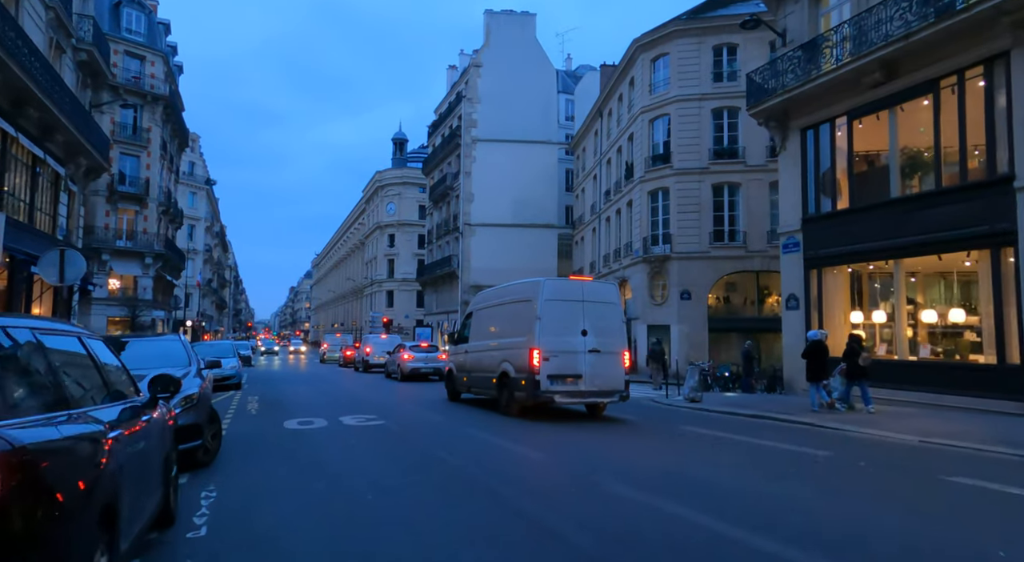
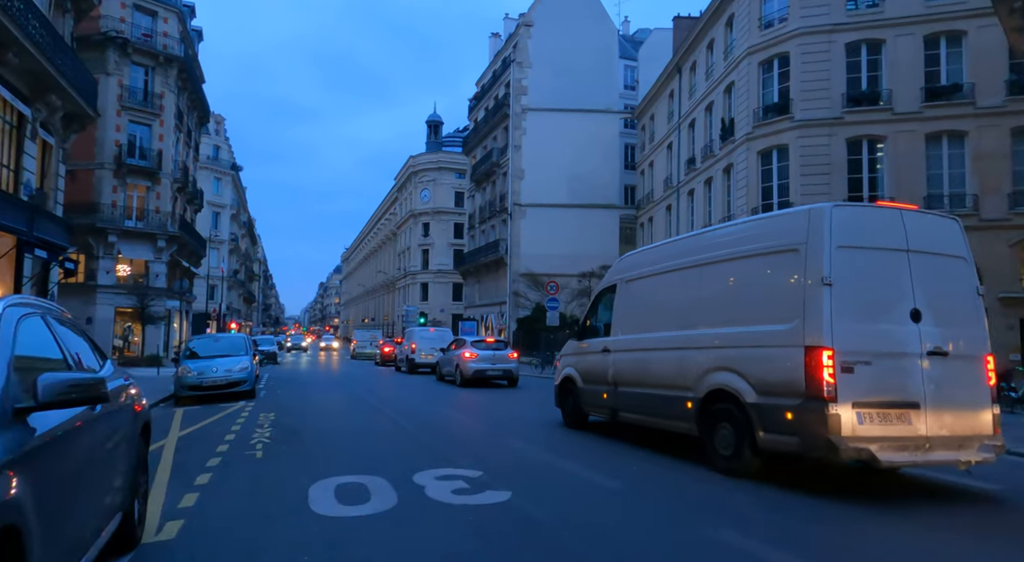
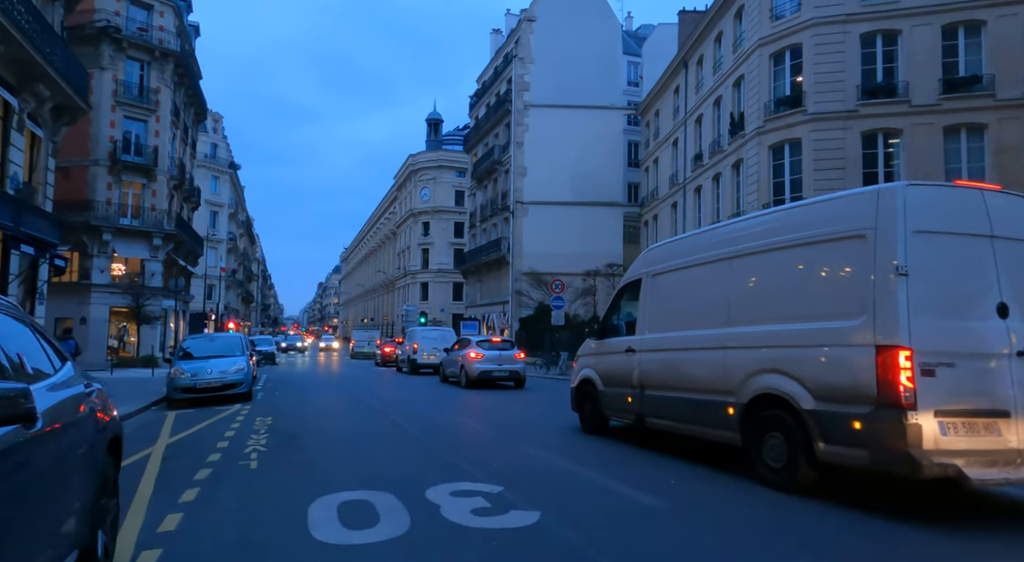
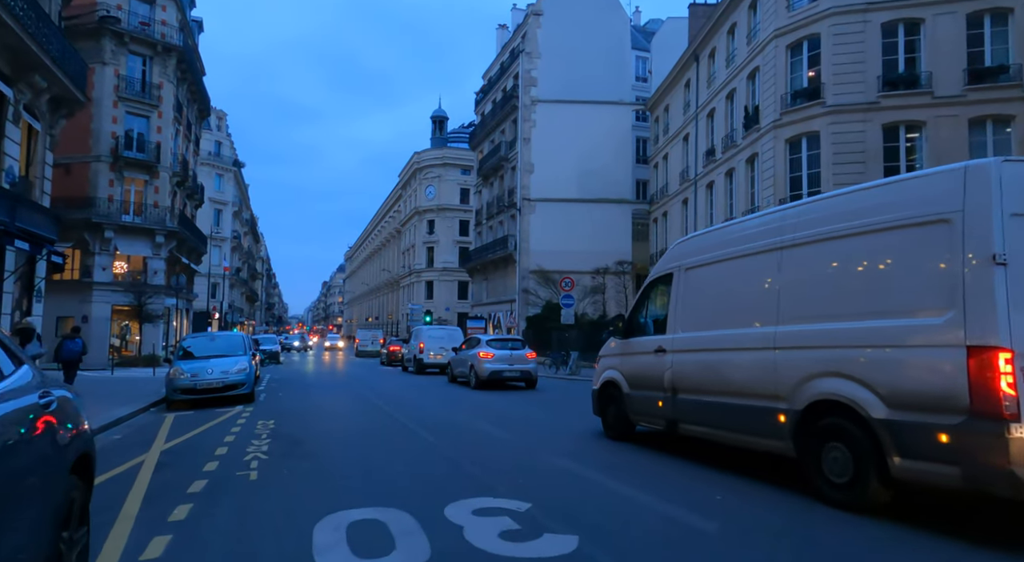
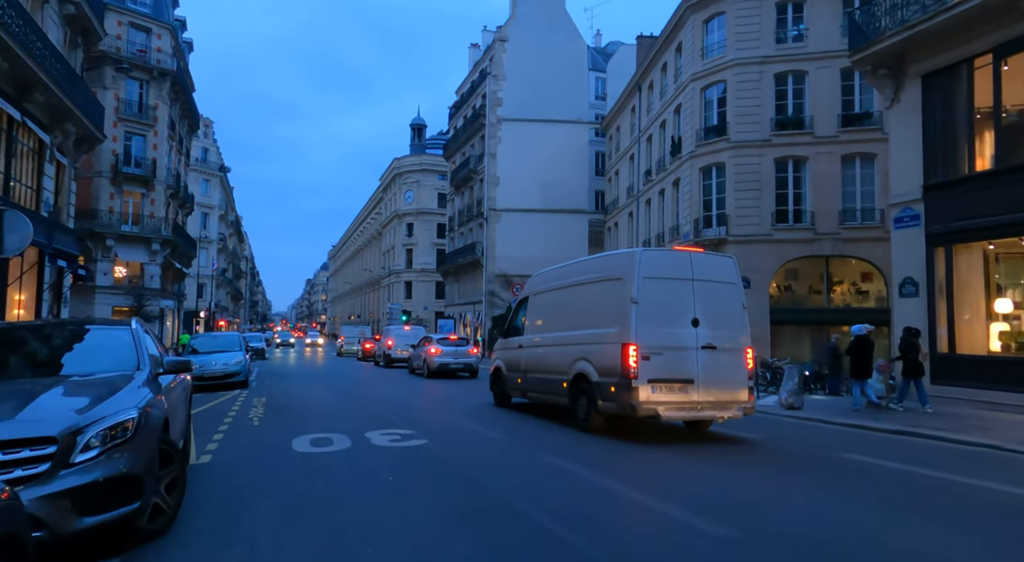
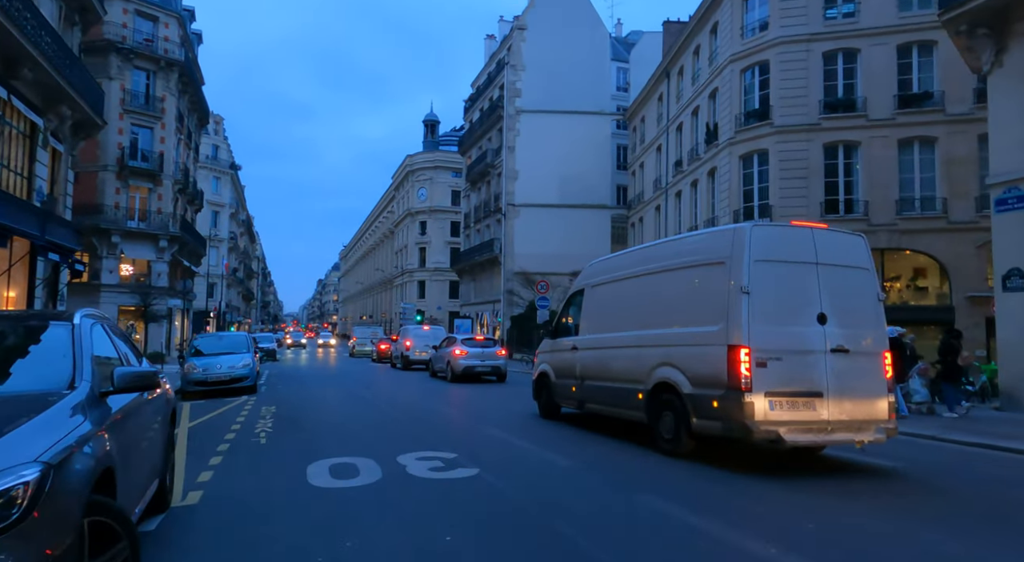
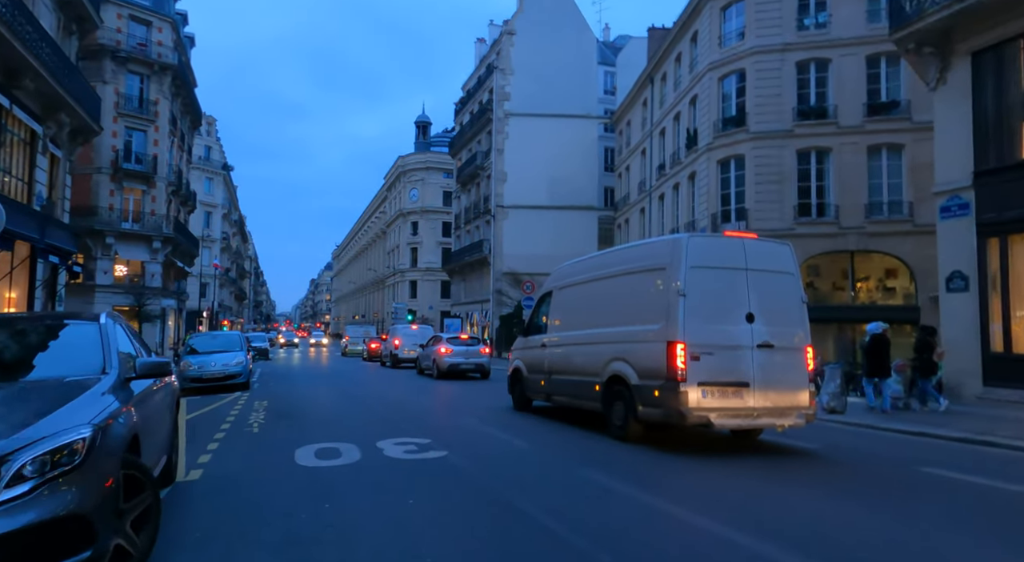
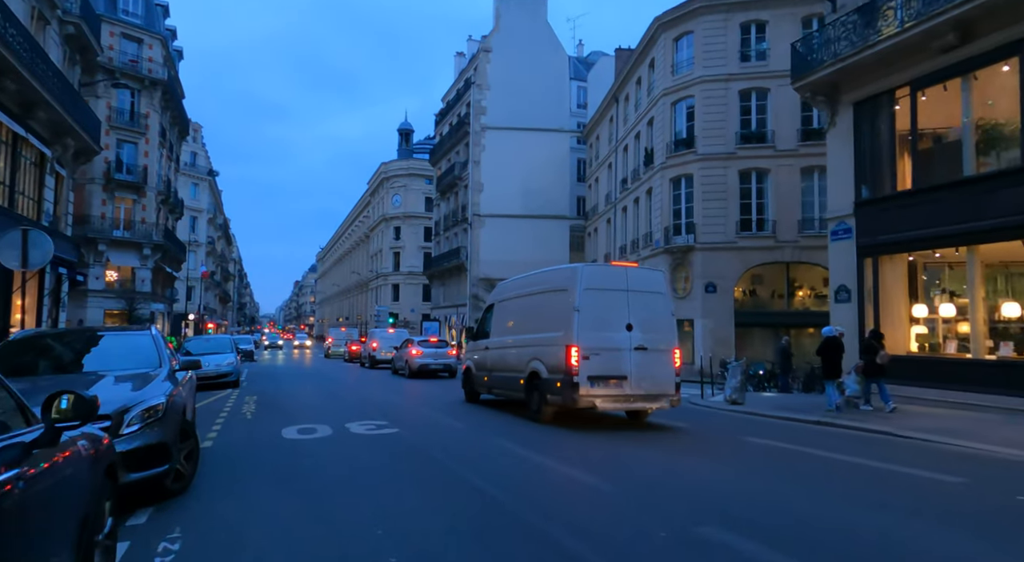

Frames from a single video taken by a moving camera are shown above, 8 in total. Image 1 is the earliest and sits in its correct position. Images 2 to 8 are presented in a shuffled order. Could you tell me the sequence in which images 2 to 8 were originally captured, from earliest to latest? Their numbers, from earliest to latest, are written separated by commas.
8, 5, 7, 6, 2, 3, 4
